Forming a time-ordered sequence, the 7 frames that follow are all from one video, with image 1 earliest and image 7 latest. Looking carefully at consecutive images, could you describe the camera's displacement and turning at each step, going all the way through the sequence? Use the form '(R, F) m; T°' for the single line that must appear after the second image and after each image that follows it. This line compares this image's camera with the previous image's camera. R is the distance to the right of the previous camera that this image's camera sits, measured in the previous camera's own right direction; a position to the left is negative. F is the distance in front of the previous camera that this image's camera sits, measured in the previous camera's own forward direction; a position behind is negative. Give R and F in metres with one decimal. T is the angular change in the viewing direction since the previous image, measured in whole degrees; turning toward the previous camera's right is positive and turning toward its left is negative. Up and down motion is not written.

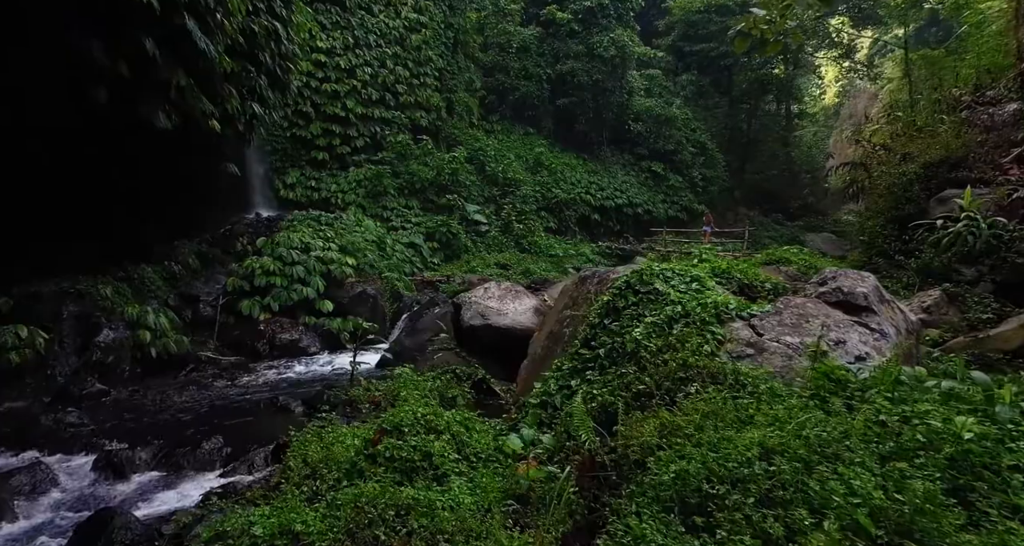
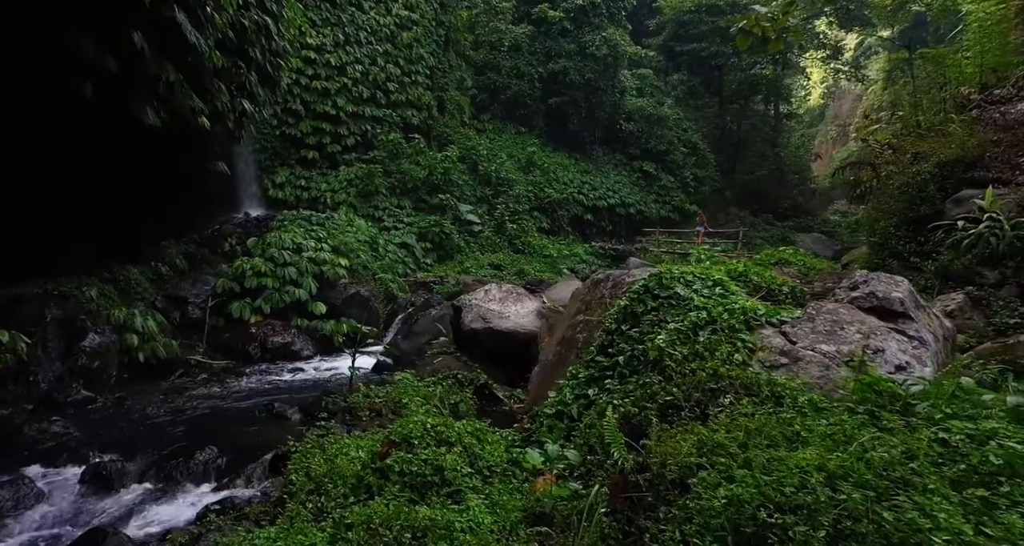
(-0.1, +0.1) m; +1°
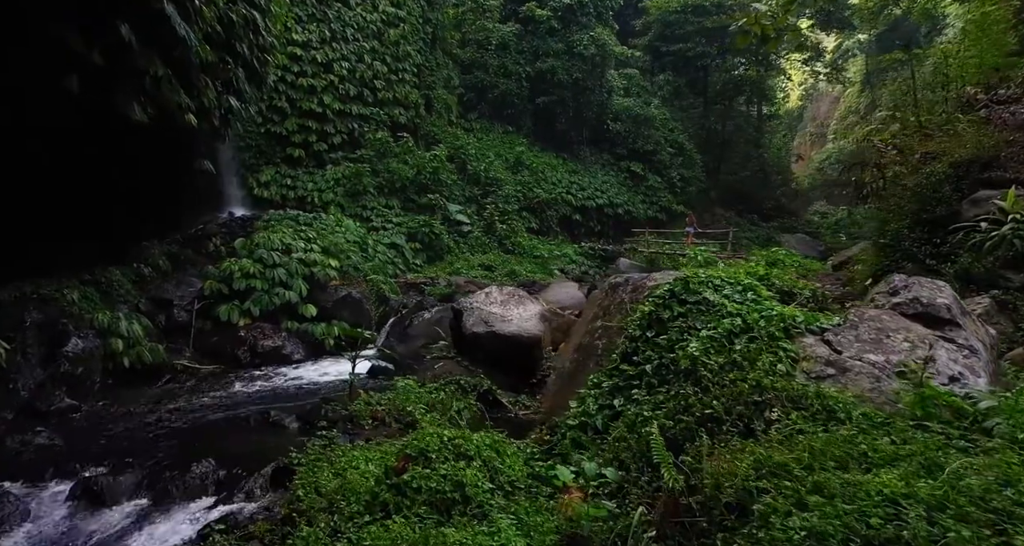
(-0.2, +0.1) m; +2°
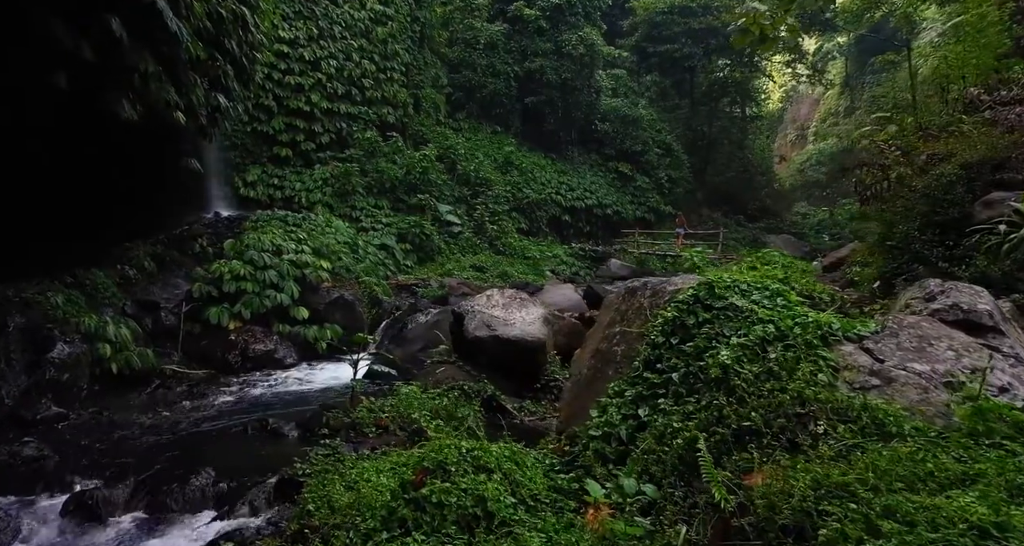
(-0.2, +0.1) m; +2°
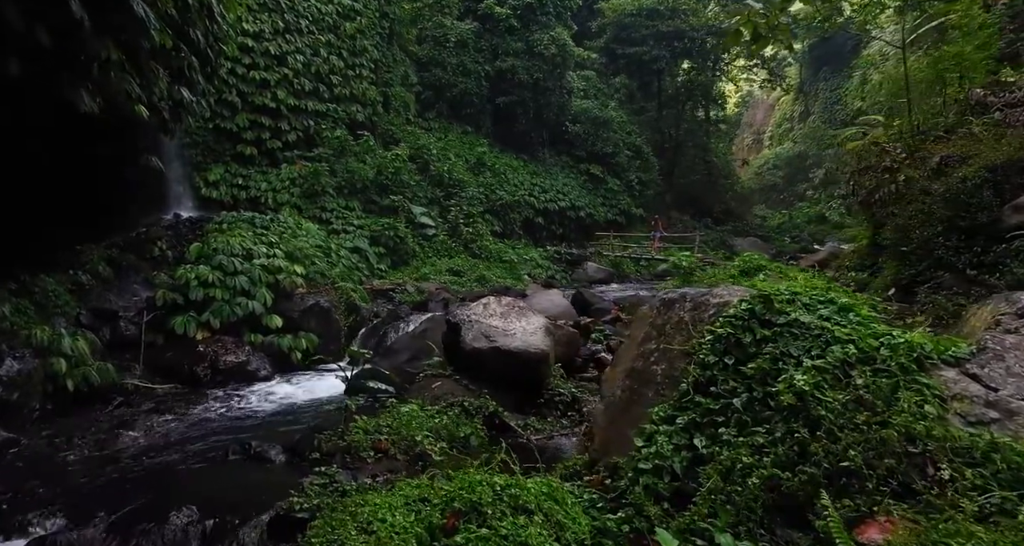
(-0.3, +0.3) m; +4°
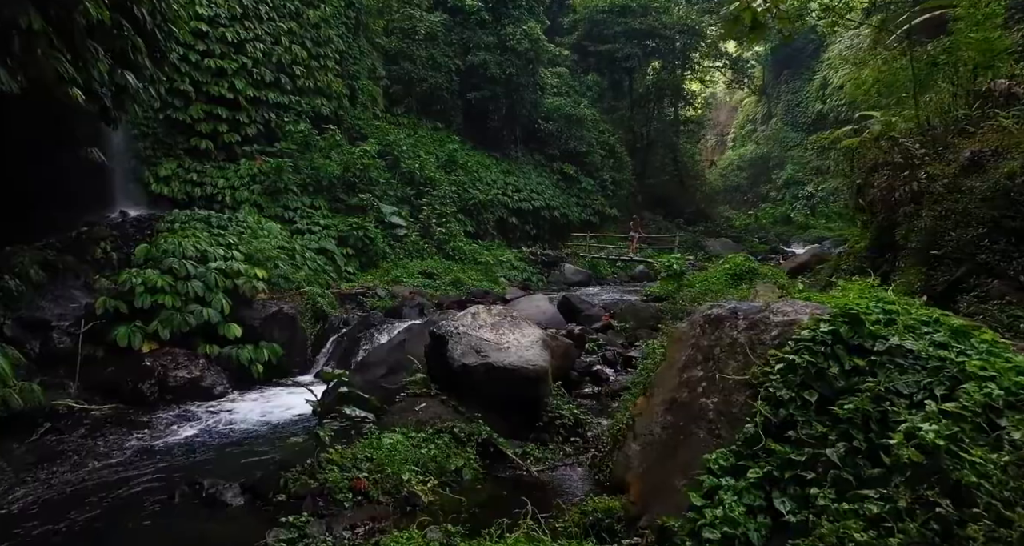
(-0.2, +0.6) m; +3°
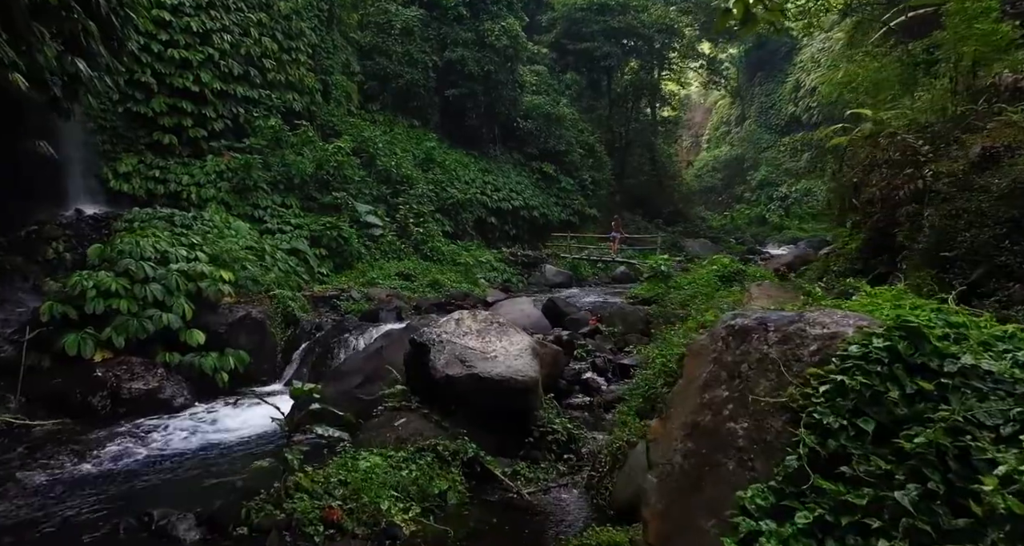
(-0.1, +0.4) m; +2°
